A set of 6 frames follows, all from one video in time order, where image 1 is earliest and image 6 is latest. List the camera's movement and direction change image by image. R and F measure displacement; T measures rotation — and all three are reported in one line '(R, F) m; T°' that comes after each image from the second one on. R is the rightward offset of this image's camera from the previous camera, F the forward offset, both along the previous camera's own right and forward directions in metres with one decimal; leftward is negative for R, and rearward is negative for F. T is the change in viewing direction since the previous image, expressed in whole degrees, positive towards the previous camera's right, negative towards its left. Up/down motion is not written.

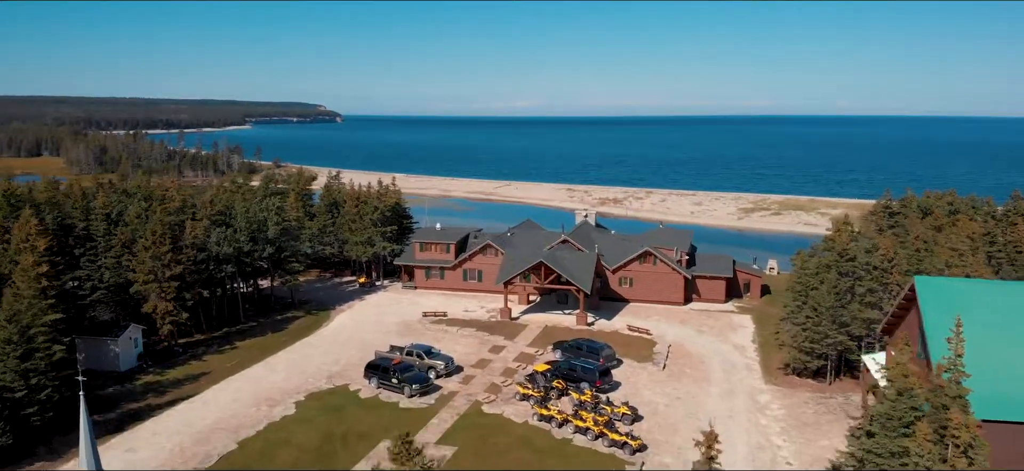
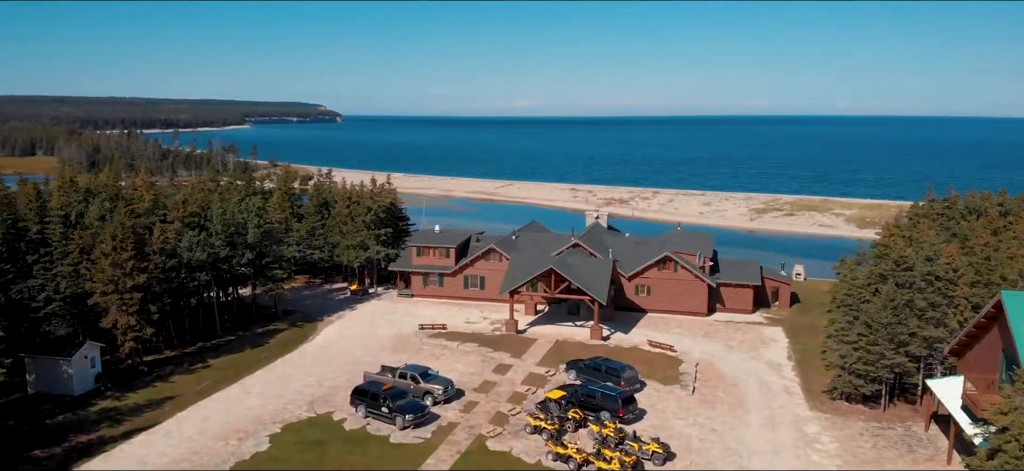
(-1.0, +4.9) m; 0°
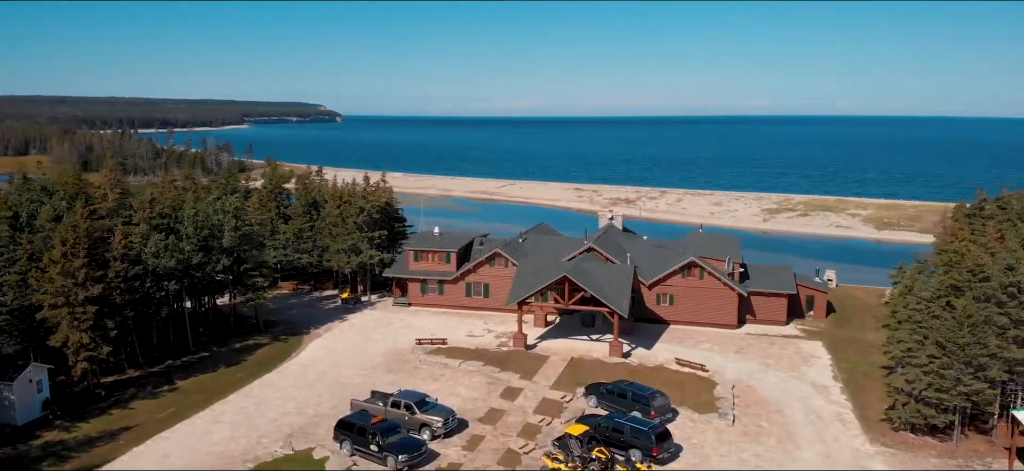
(-1.2, +4.8) m; 0°
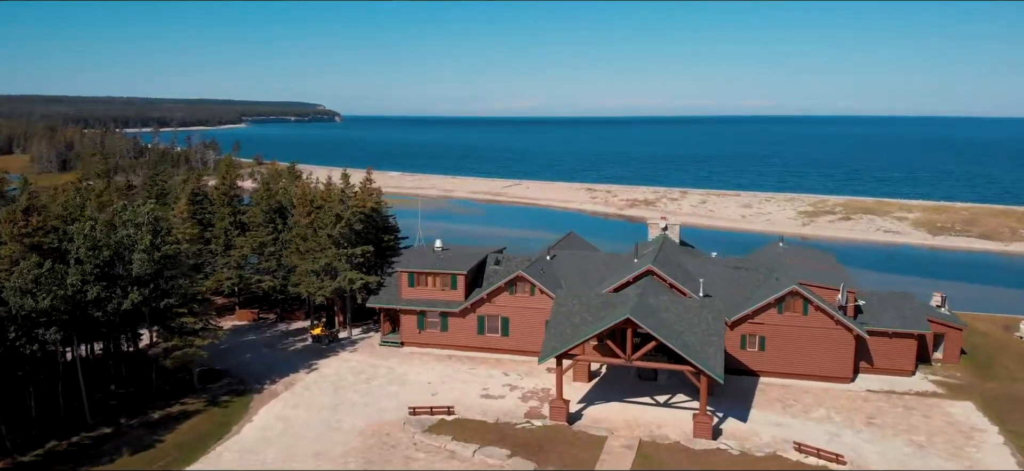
(-3.4, +11.8) m; 0°
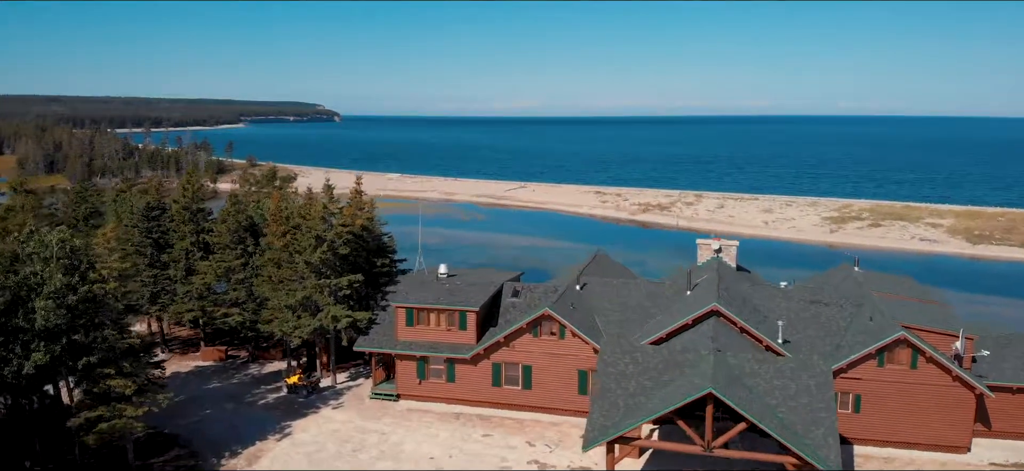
(-2.3, +6.9) m; 0°
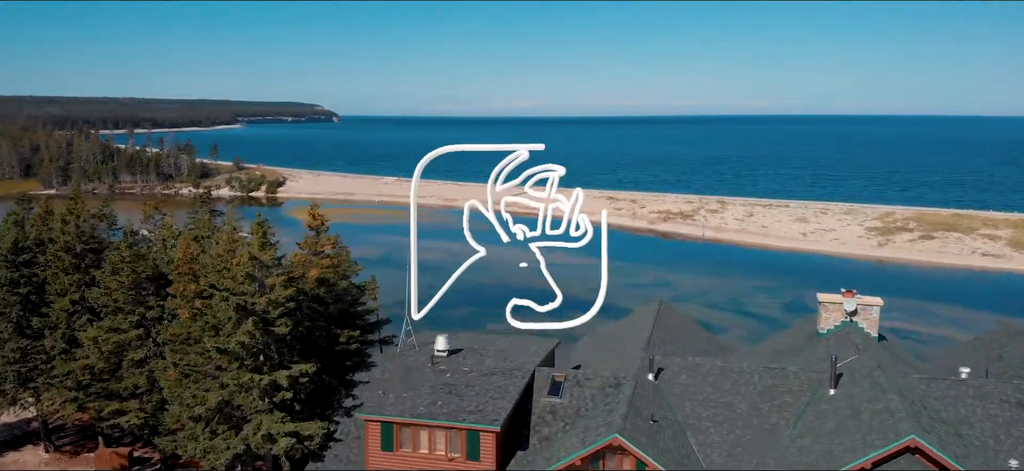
(-2.5, +10.8) m; 0°
